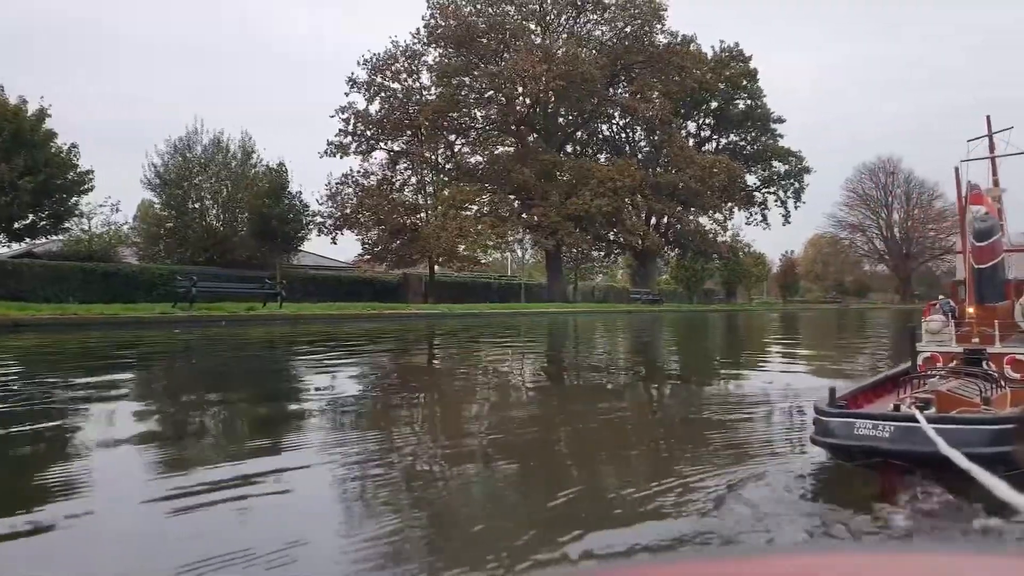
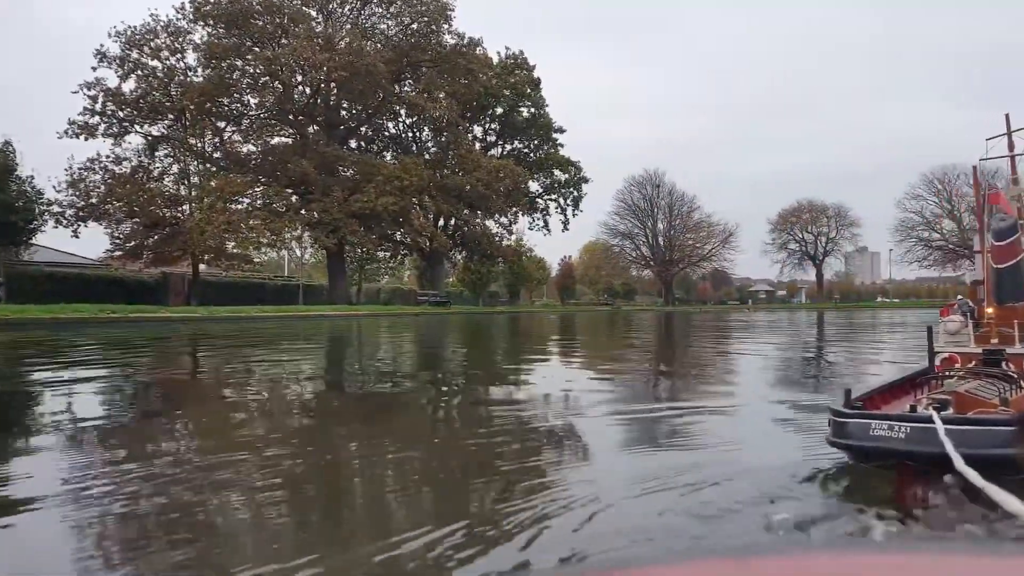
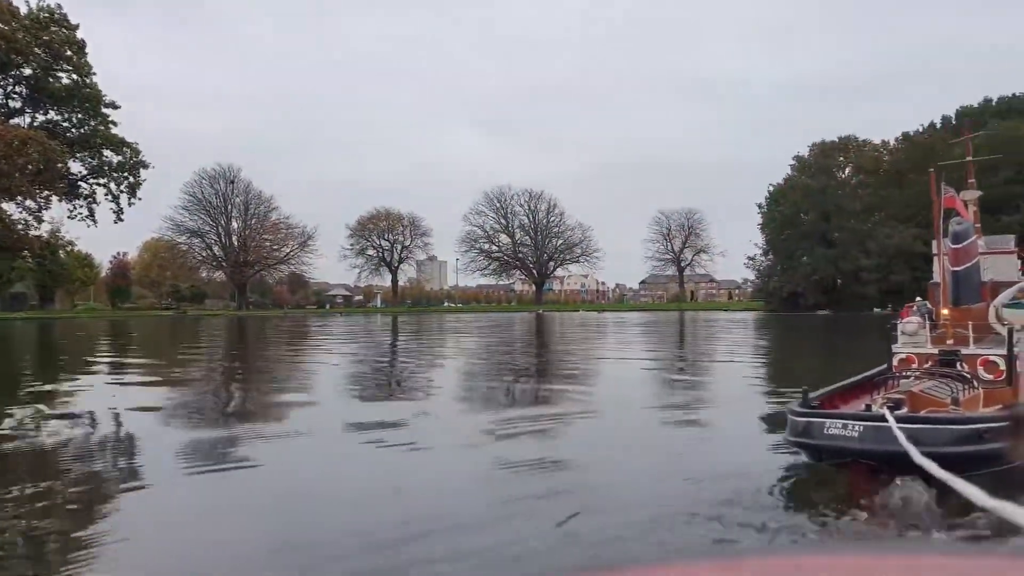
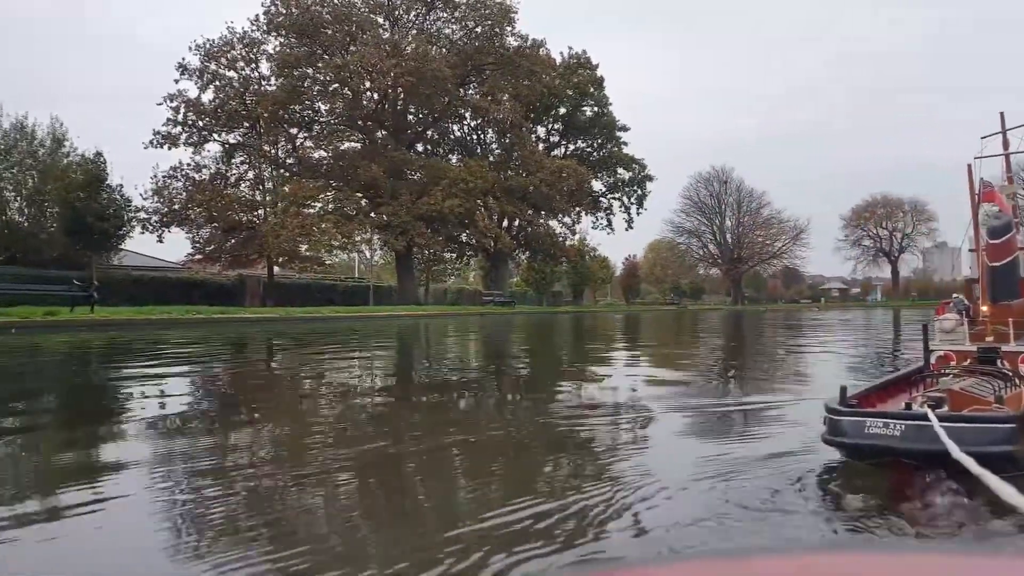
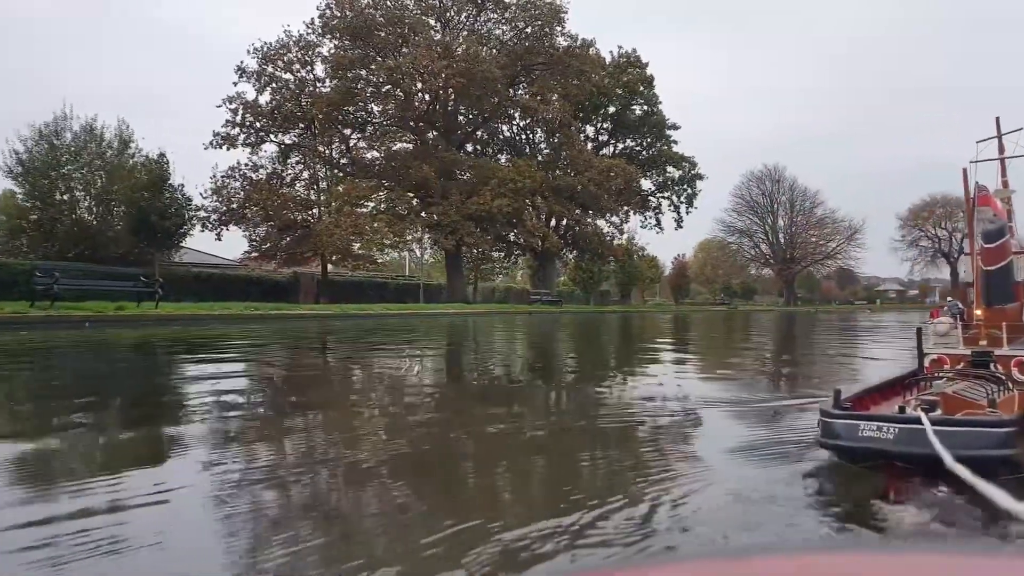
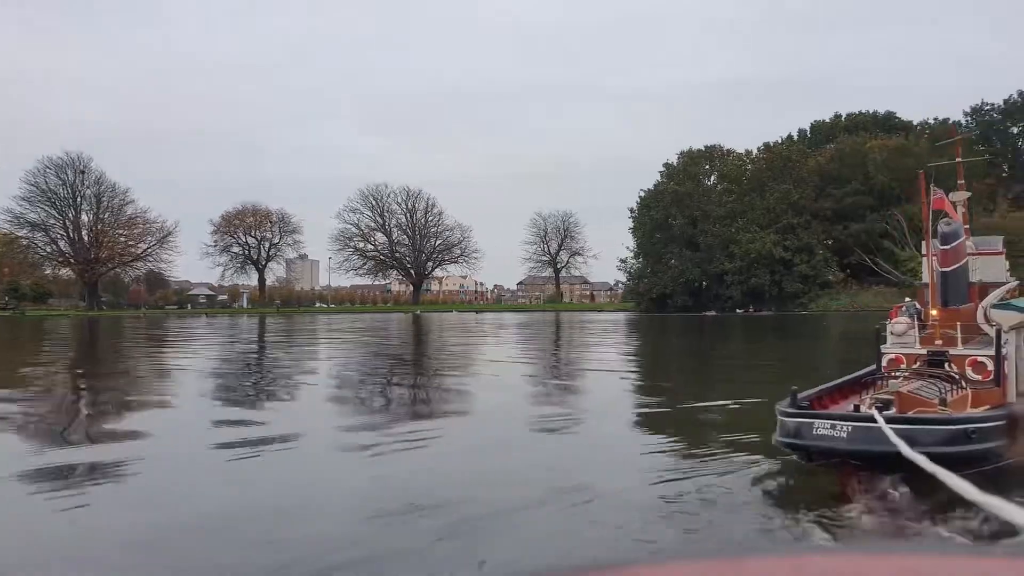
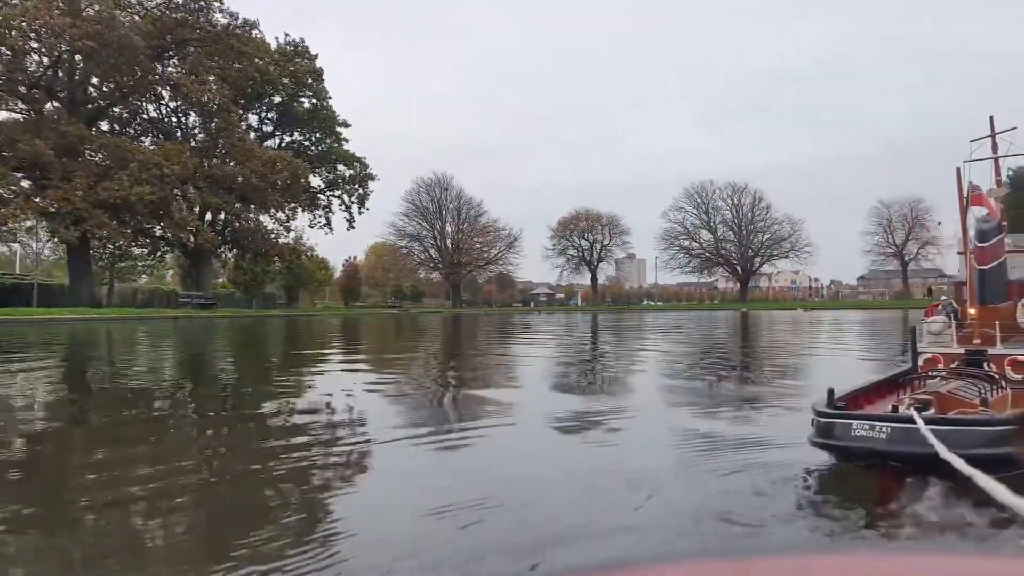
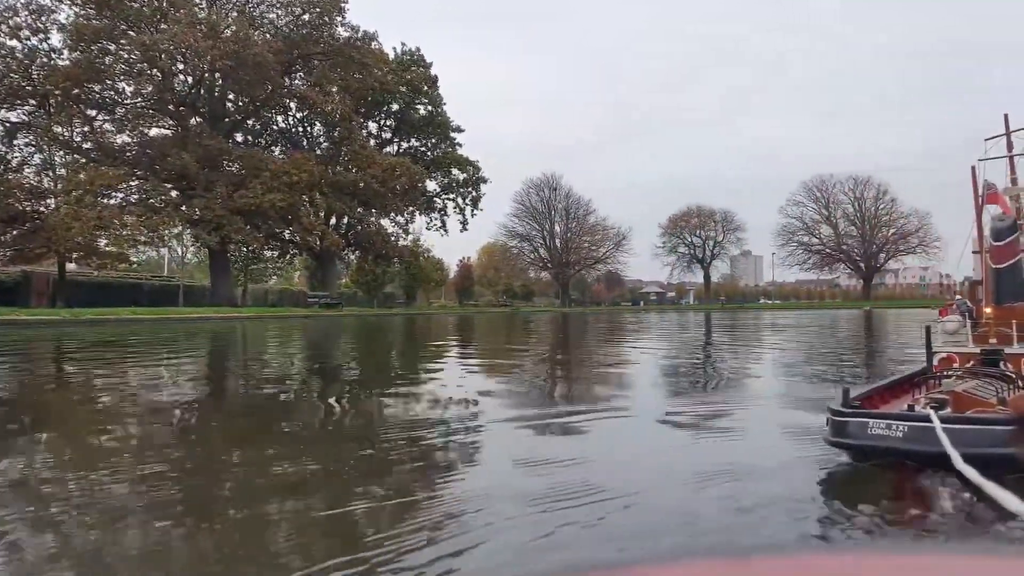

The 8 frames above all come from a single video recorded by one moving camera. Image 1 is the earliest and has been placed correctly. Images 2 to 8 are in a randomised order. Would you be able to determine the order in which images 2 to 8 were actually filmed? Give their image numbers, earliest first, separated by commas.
5, 4, 2, 8, 7, 3, 6
